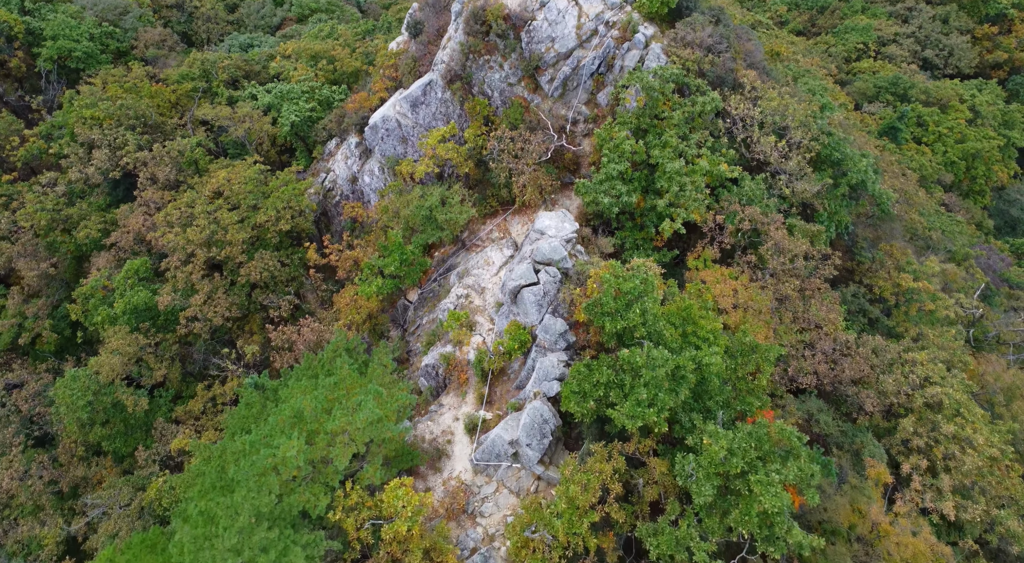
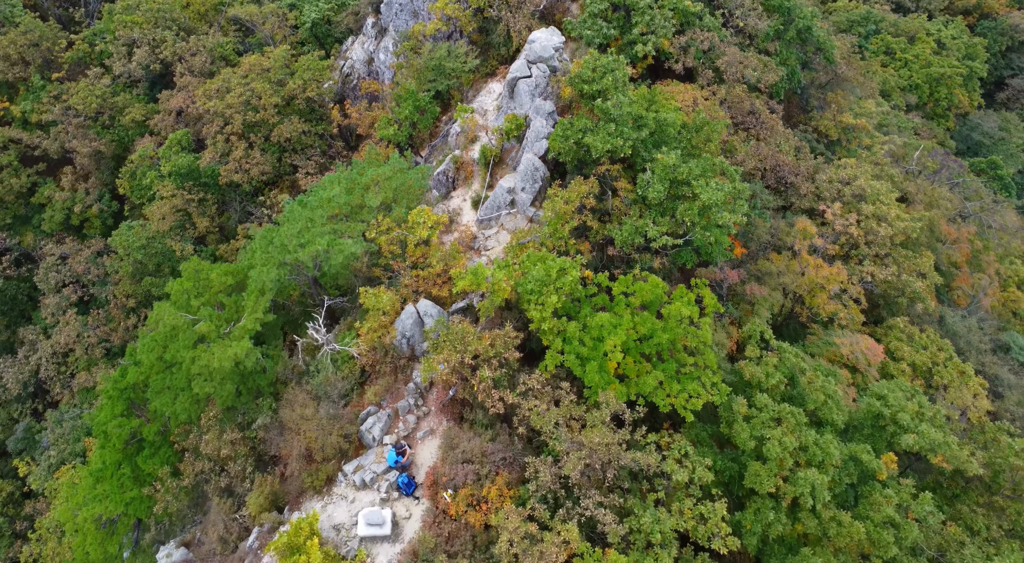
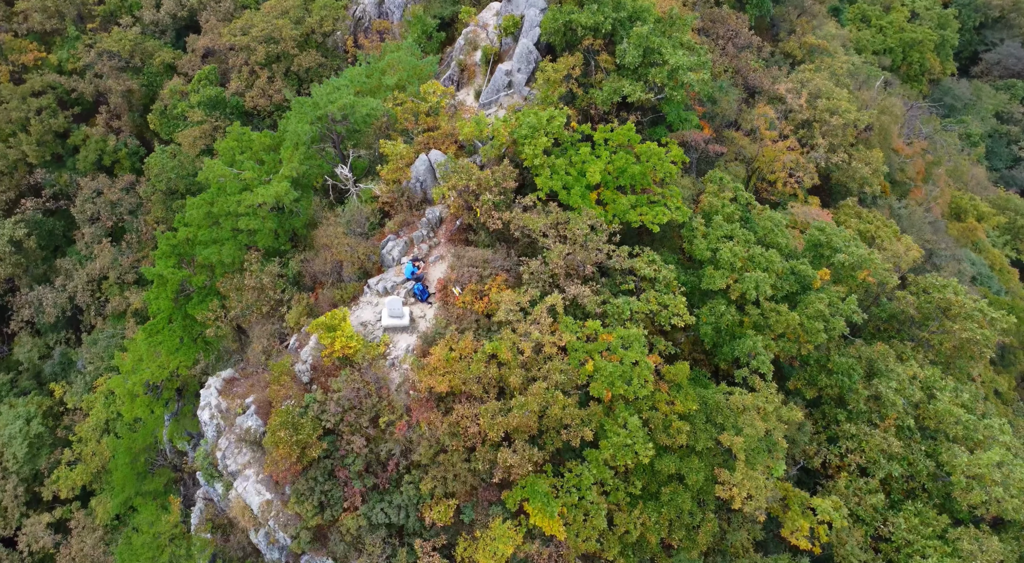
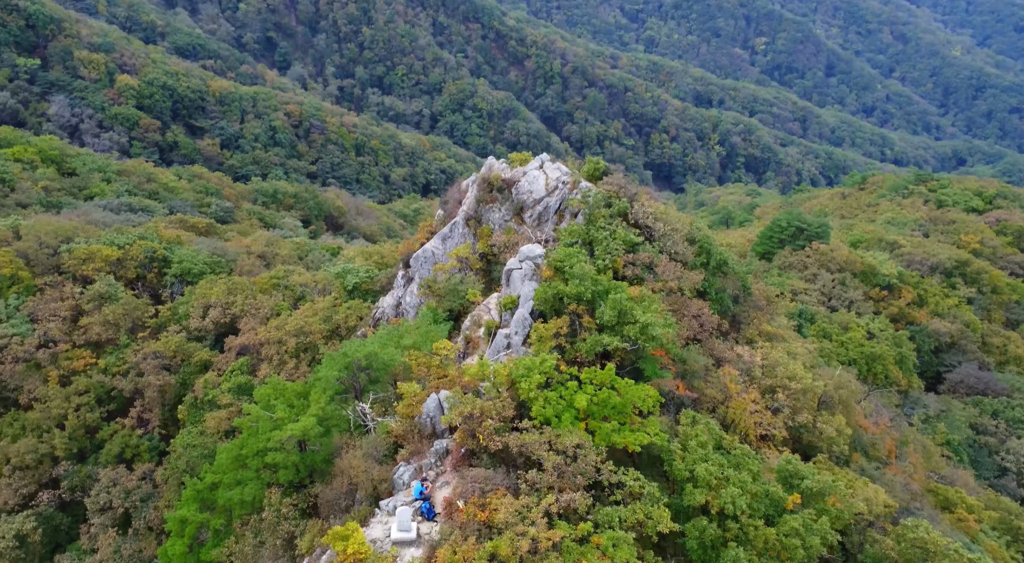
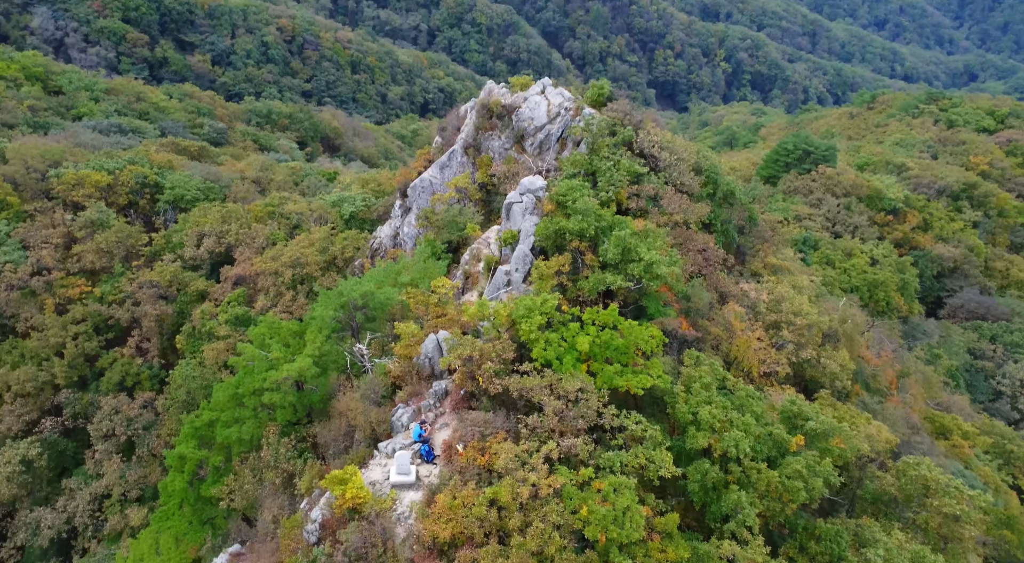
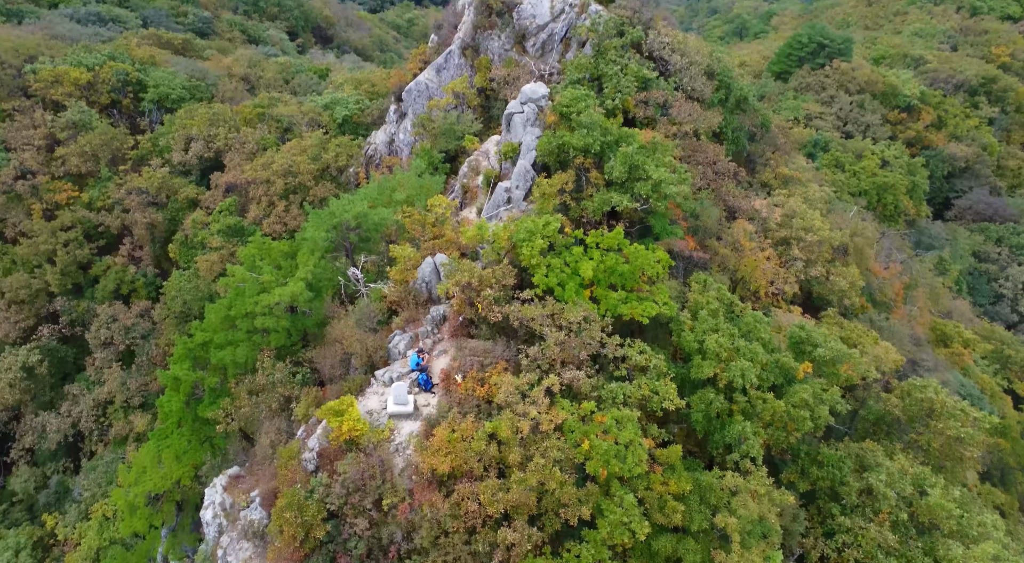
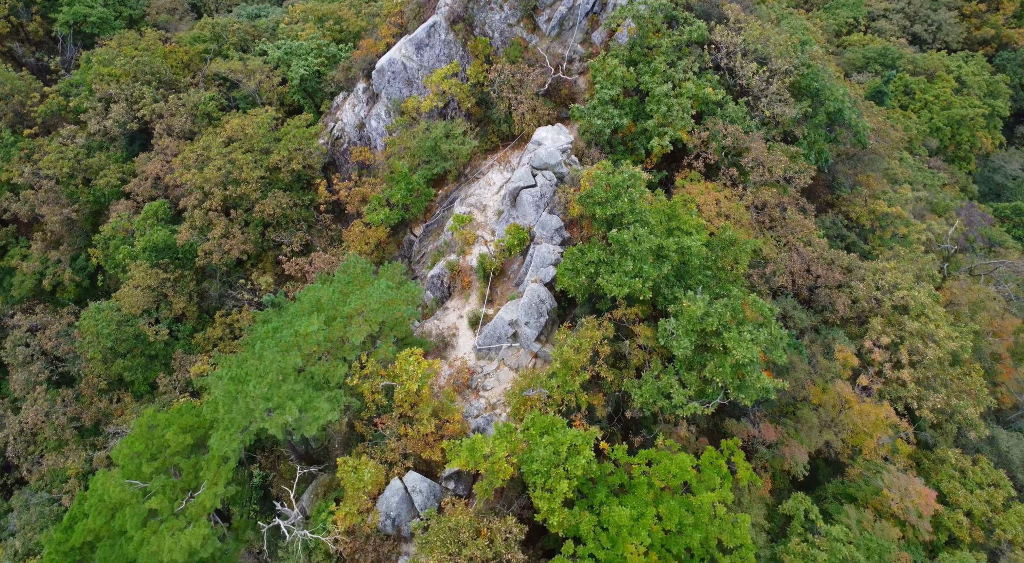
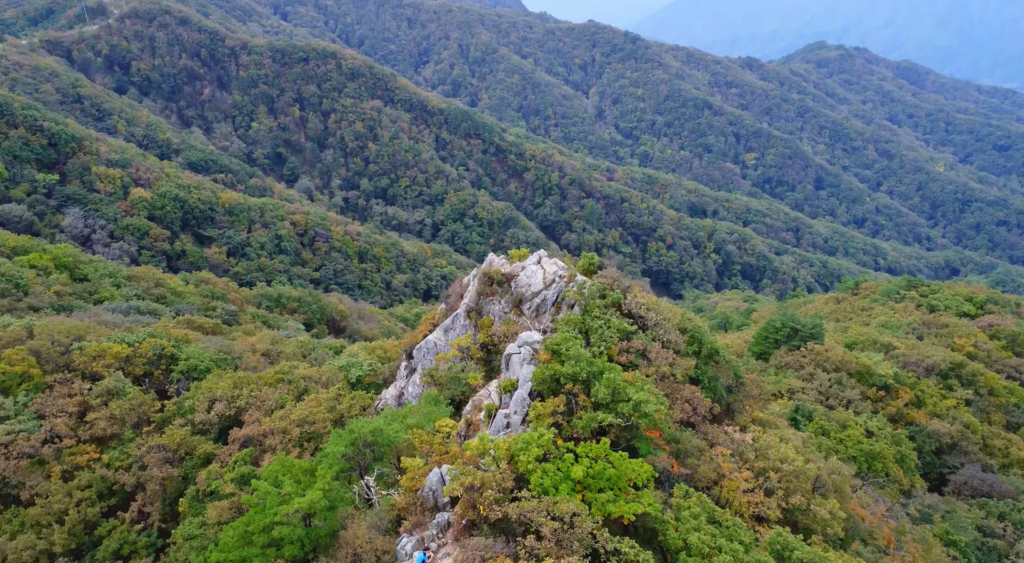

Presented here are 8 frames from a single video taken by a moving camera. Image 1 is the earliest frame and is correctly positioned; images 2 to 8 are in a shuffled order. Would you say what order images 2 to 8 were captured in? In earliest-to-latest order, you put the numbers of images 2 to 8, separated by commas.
7, 2, 3, 6, 5, 4, 8
